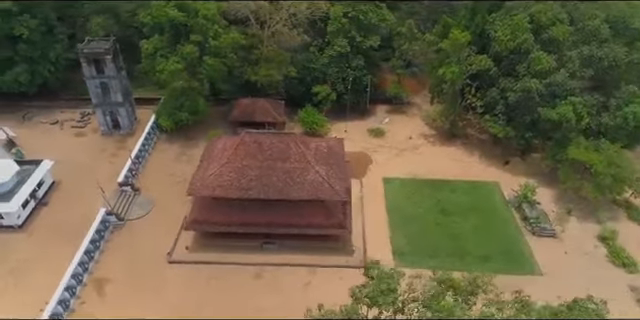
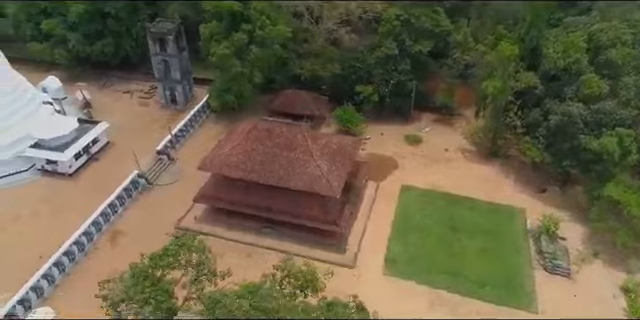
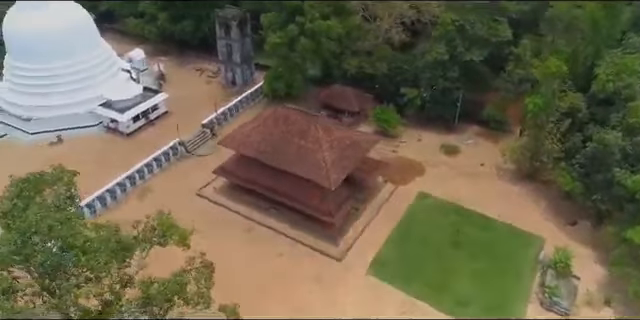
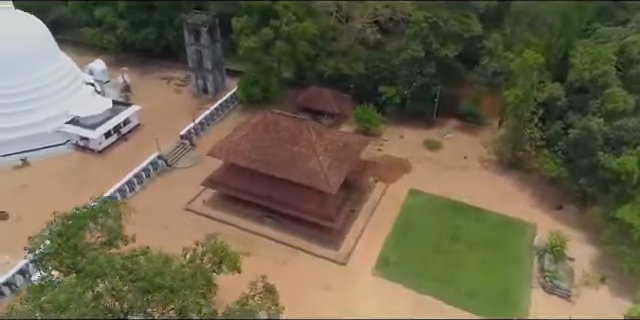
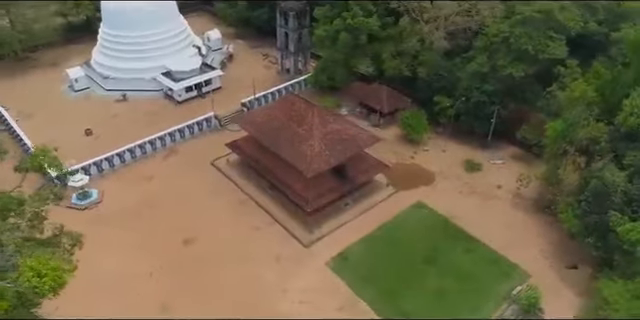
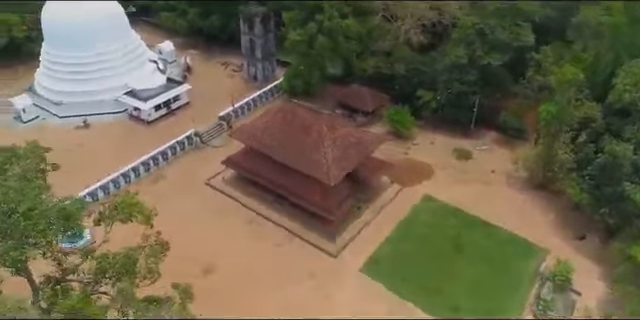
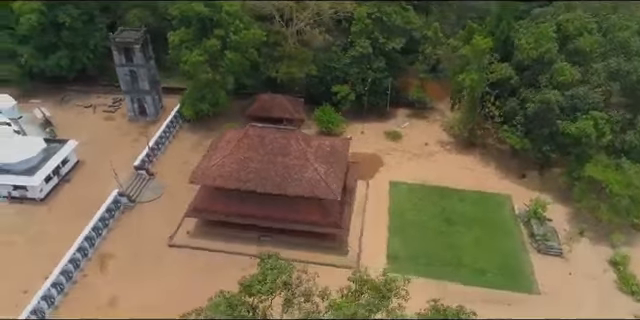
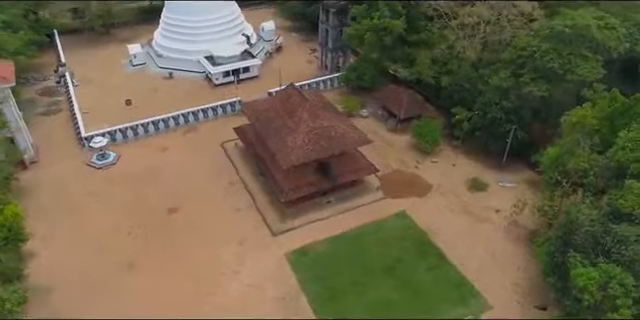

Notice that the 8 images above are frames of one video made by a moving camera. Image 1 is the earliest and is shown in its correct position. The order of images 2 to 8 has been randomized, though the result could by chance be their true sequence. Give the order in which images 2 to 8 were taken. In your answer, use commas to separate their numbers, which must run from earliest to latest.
7, 2, 4, 3, 6, 5, 8
